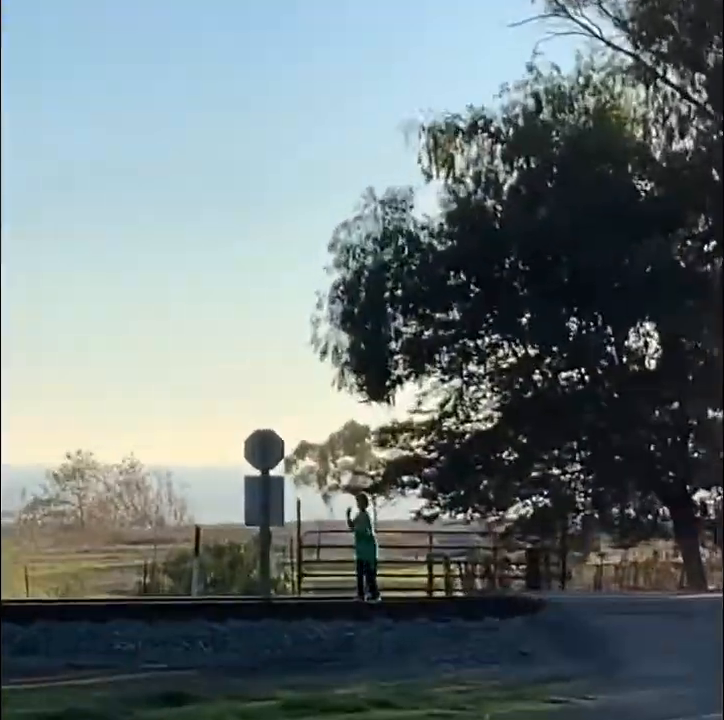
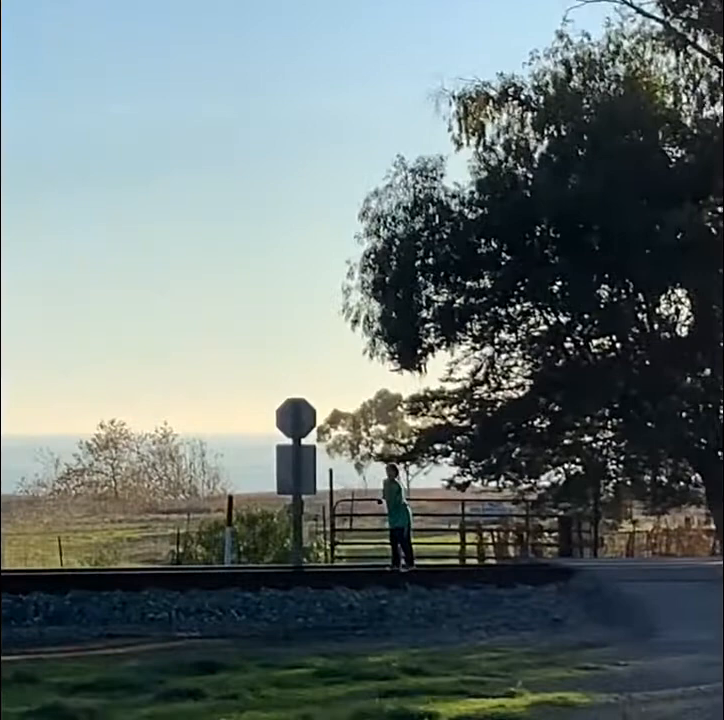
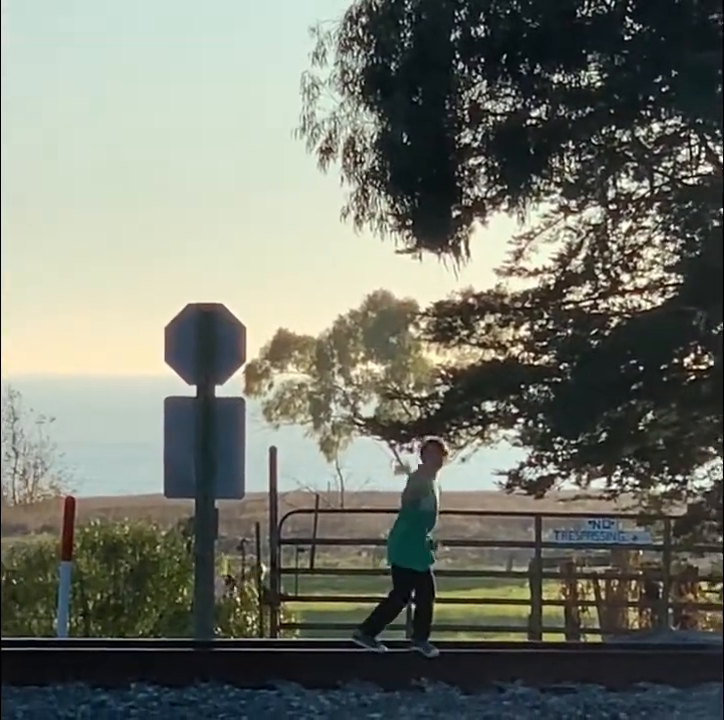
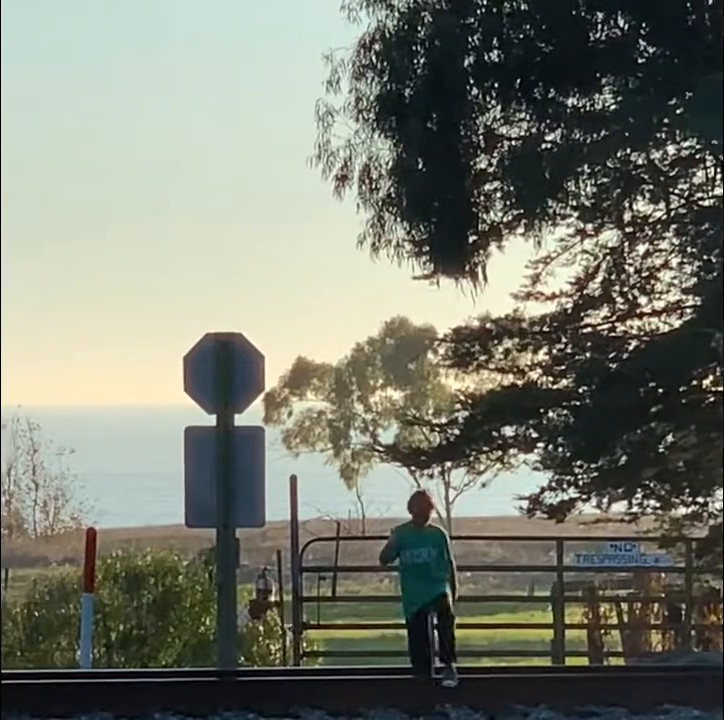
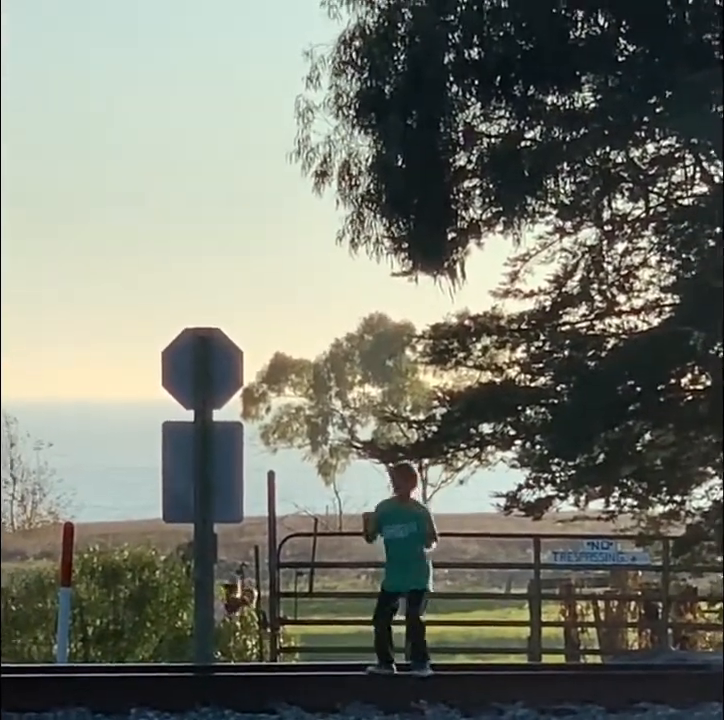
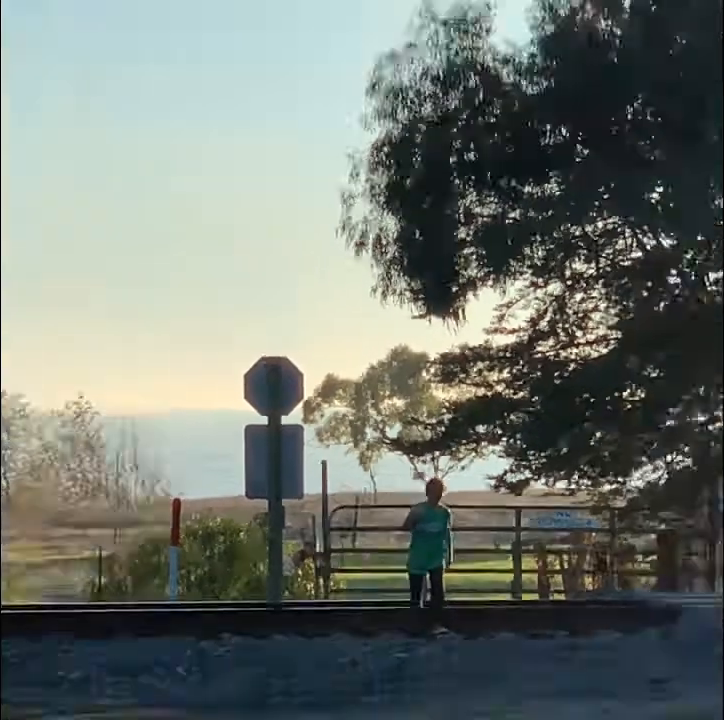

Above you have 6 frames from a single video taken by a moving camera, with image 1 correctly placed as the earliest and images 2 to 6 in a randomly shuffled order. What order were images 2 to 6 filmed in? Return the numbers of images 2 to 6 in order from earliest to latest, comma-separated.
2, 3, 5, 4, 6
